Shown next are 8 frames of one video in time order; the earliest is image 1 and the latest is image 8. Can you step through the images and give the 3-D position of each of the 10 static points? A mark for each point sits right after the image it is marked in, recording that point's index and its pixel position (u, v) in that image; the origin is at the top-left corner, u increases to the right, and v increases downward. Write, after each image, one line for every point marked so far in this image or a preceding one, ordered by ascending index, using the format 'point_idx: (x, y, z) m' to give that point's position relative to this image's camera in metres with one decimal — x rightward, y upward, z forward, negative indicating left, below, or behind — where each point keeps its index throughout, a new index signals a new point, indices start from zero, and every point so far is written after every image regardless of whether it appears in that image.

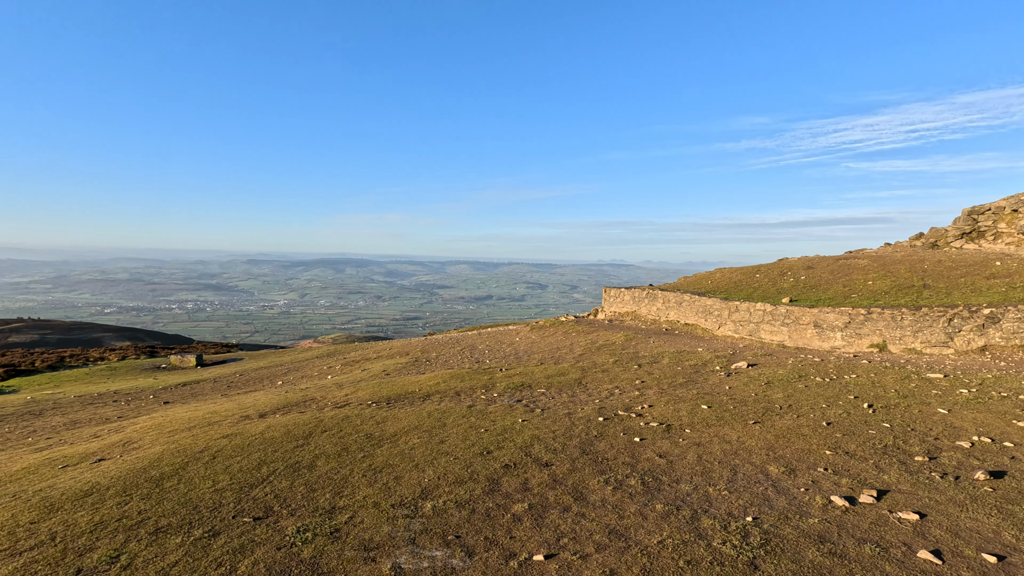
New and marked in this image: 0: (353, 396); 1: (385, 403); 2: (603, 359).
0: (-4.8, -3.2, +16.0) m
1: (-3.4, -3.1, +14.4) m
2: (+3.3, -2.6, +19.6) m
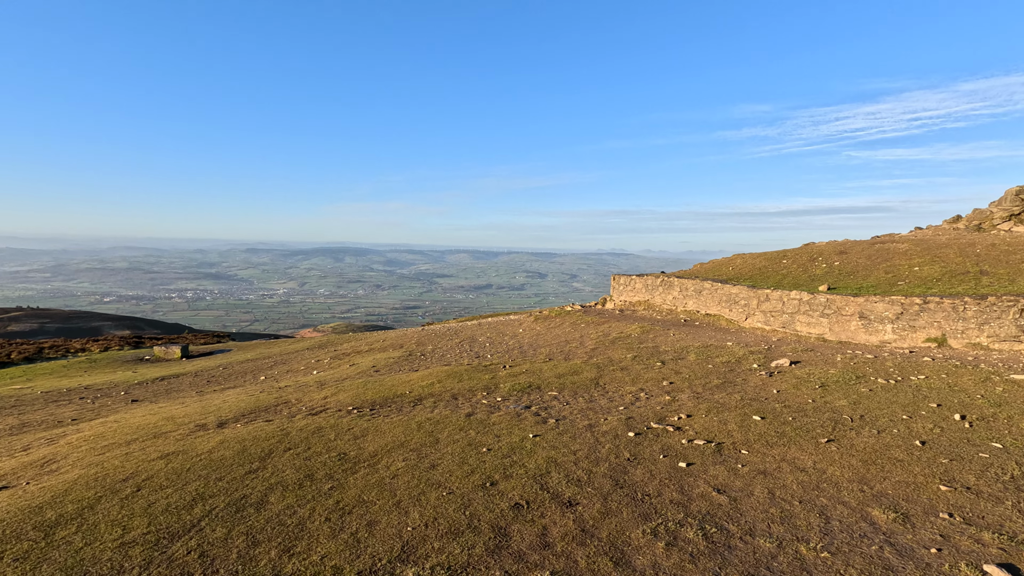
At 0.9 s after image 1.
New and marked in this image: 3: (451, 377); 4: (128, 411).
0: (-4.6, -2.9, +13.7) m
1: (-3.3, -2.8, +12.2) m
2: (+3.5, -2.2, +17.4) m
3: (-1.8, -2.6, +15.3) m
4: (-13.1, -4.2, +18.2) m
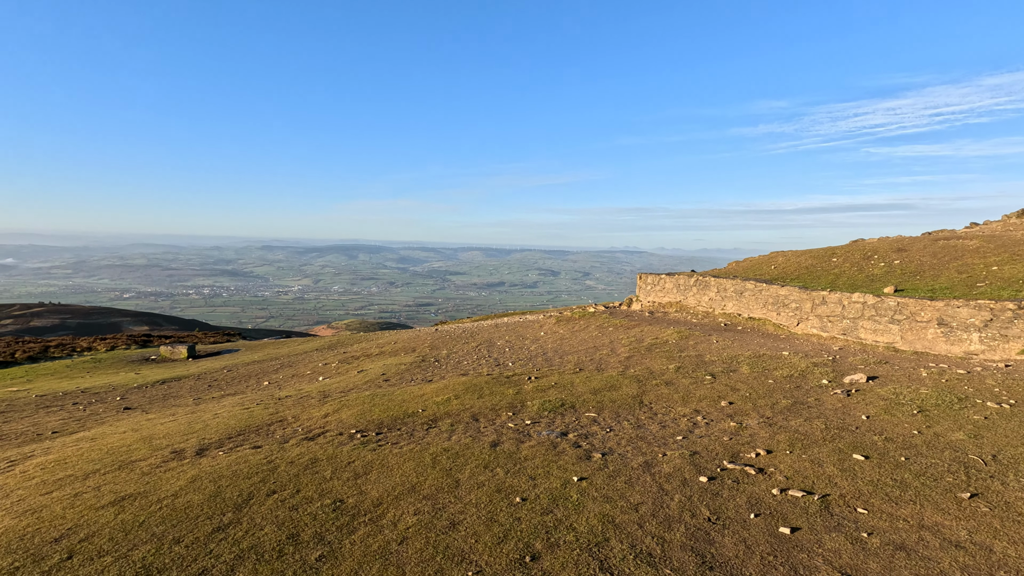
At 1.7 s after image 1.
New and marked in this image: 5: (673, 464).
0: (-4.0, -2.9, +11.9) m
1: (-2.7, -2.8, +10.3) m
2: (+4.2, -2.2, +15.3) m
3: (-1.1, -2.6, +13.4) m
4: (-12.4, -4.2, +16.6) m
5: (+2.4, -2.6, +8.1) m
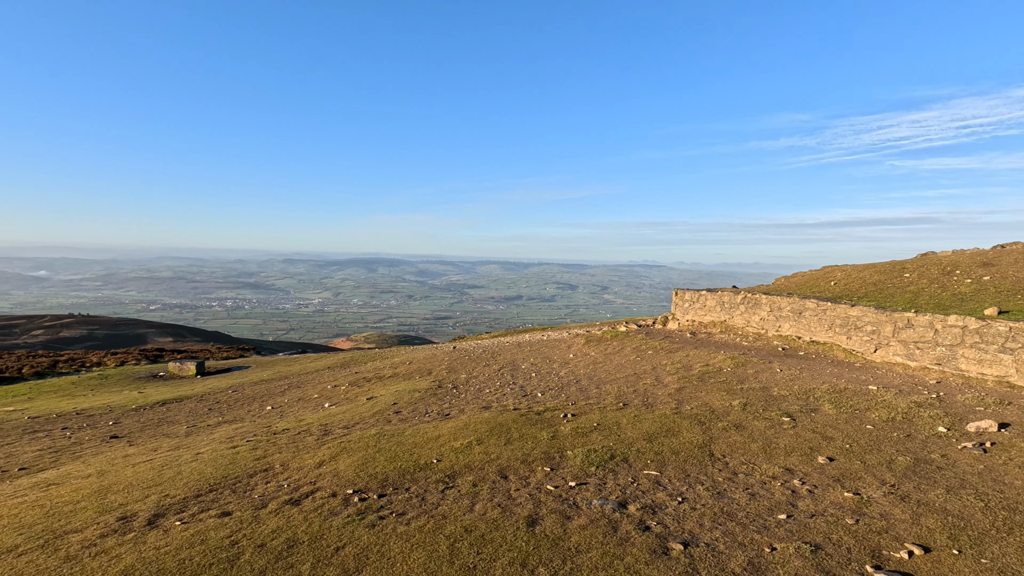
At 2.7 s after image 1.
0: (-3.3, -3.3, +9.7) m
1: (-2.1, -3.2, +8.1) m
2: (+5.0, -2.7, +12.8) m
3: (-0.4, -3.0, +11.1) m
4: (-11.6, -4.6, +14.6) m
5: (+3.0, -3.0, +5.6) m
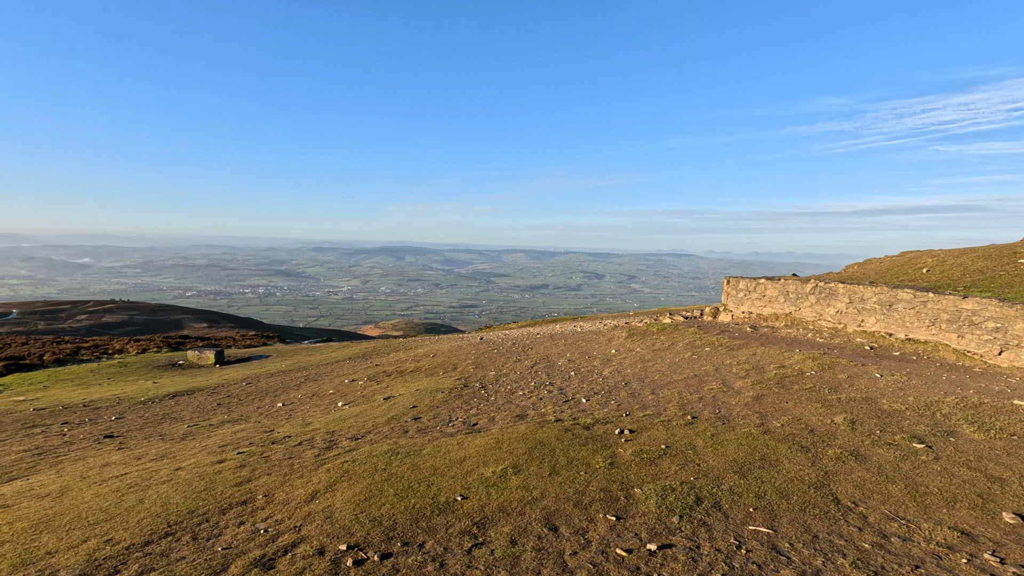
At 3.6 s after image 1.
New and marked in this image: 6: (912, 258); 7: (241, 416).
0: (-2.6, -3.0, +7.4) m
1: (-1.5, -3.0, +5.8) m
2: (+5.8, -2.4, +10.2) m
3: (+0.4, -2.7, +8.7) m
4: (-10.7, -4.2, +12.8) m
5: (+3.4, -2.8, +3.1) m
6: (+14.5, +1.1, +19.4) m
7: (-9.4, -4.4, +18.6) m
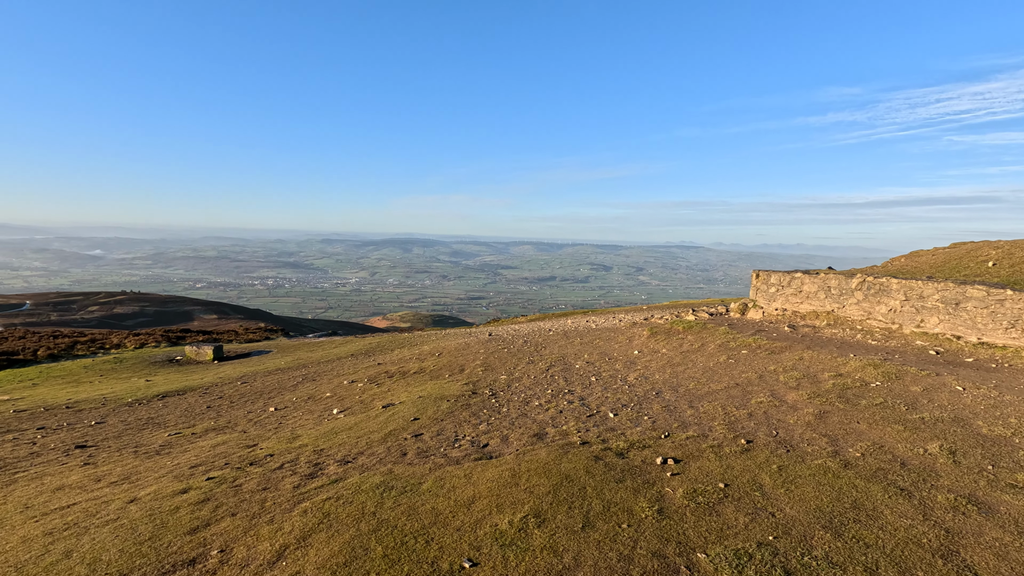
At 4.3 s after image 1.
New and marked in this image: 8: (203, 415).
0: (-2.4, -3.0, +5.7) m
1: (-1.2, -3.0, +4.0) m
2: (+6.1, -2.4, +8.3) m
3: (+0.6, -2.7, +6.9) m
4: (-10.3, -4.2, +11.2) m
5: (+3.6, -2.9, +1.3) m
6: (+15.0, +1.3, +17.4) m
7: (-9.0, -4.3, +17.0) m
8: (-11.0, -4.5, +19.0) m
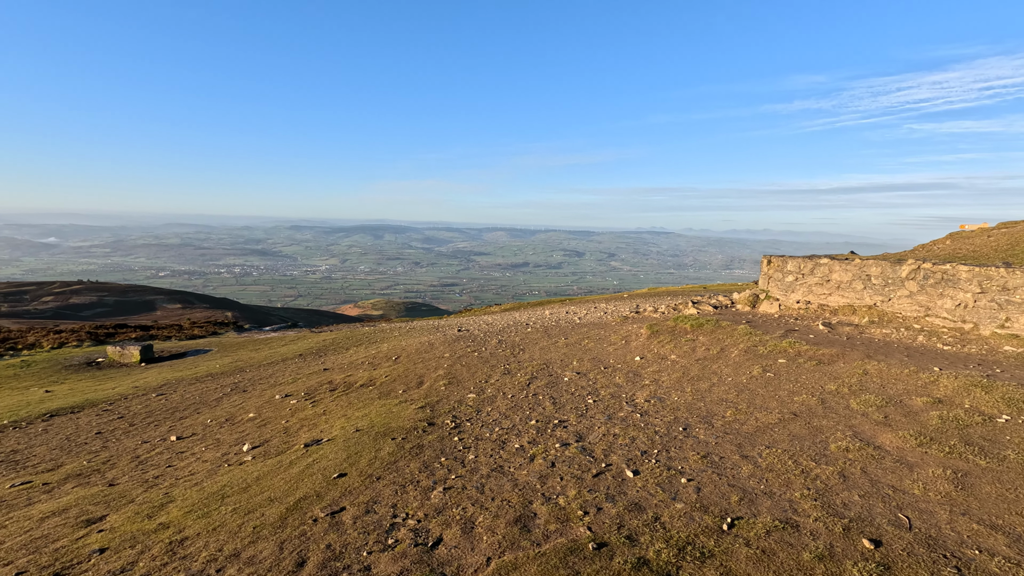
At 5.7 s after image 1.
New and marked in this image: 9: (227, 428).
0: (-2.5, -3.1, +1.8) m
1: (-1.3, -3.1, +0.2) m
2: (+5.8, -2.4, +4.8) m
3: (+0.4, -2.8, +3.2) m
4: (-10.7, -4.2, +6.9) m
5: (+3.7, -3.1, -2.3) m
6: (+14.2, +1.6, +14.3) m
7: (-9.7, -4.1, +12.8) m
8: (-11.8, -4.4, +14.7) m
9: (-7.8, -3.8, +14.6) m
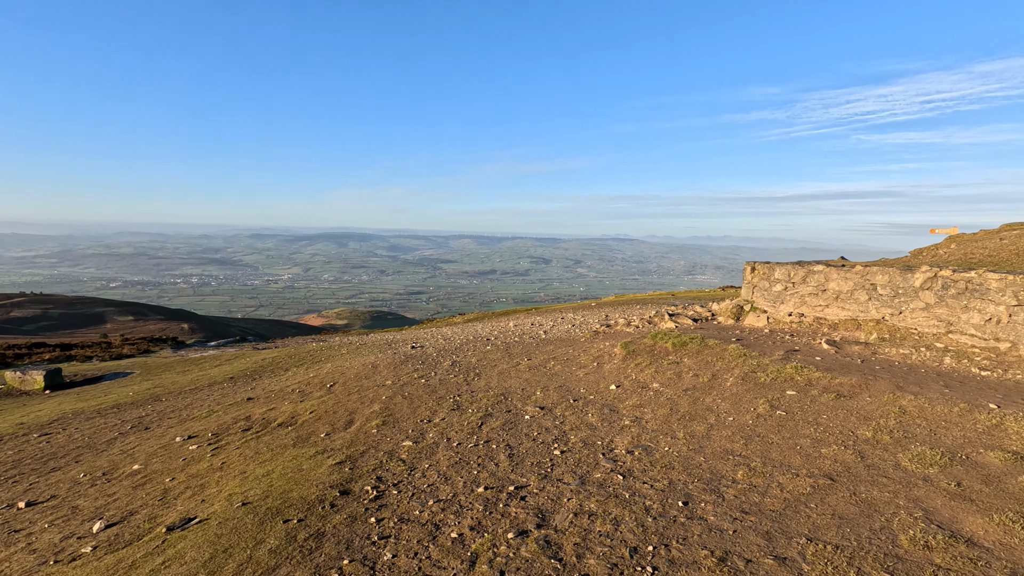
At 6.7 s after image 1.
0: (-2.9, -3.4, -1.0) m
1: (-1.5, -3.3, -2.6) m
2: (+5.3, -2.6, +2.5) m
3: (0.0, -3.0, +0.5) m
4: (-11.4, -4.6, +3.6) m
5: (+3.6, -3.2, -4.7) m
6: (+13.0, +1.4, +12.5) m
7: (-10.7, -4.6, +9.5) m
8: (-12.9, -4.8, +11.3) m
9: (-8.9, -4.2, +11.5) m
